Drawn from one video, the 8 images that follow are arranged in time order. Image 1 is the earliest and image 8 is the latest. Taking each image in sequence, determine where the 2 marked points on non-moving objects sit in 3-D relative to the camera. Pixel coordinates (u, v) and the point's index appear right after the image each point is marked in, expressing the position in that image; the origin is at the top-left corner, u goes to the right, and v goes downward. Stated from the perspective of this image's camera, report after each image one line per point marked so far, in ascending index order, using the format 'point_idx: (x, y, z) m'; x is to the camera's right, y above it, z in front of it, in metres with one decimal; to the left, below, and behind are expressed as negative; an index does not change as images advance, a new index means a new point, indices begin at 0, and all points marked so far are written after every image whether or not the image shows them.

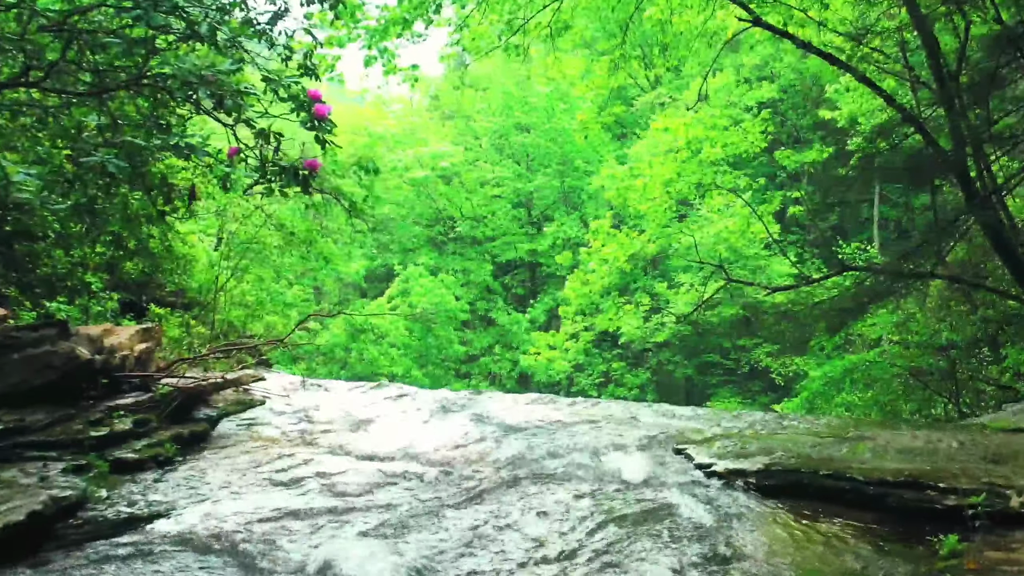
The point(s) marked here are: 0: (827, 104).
0: (+7.0, +4.0, +15.2) m
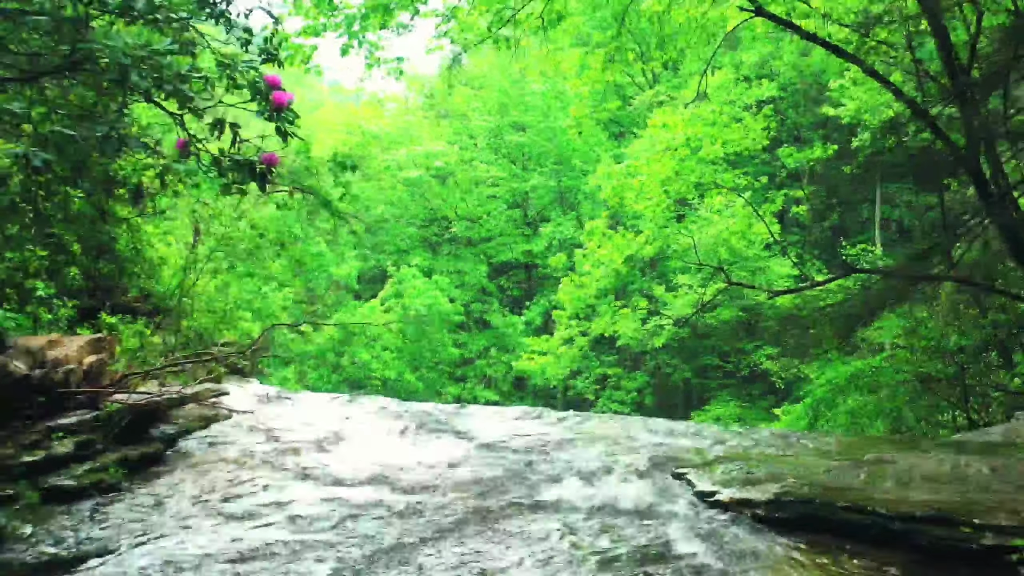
0: (+6.8, +3.9, +15.0) m
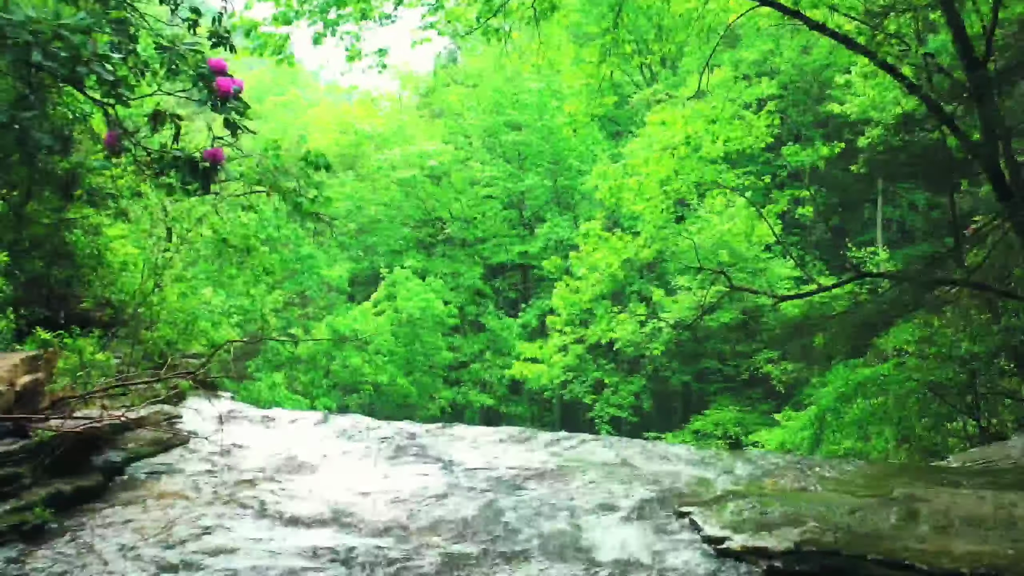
0: (+6.7, +3.9, +14.6) m
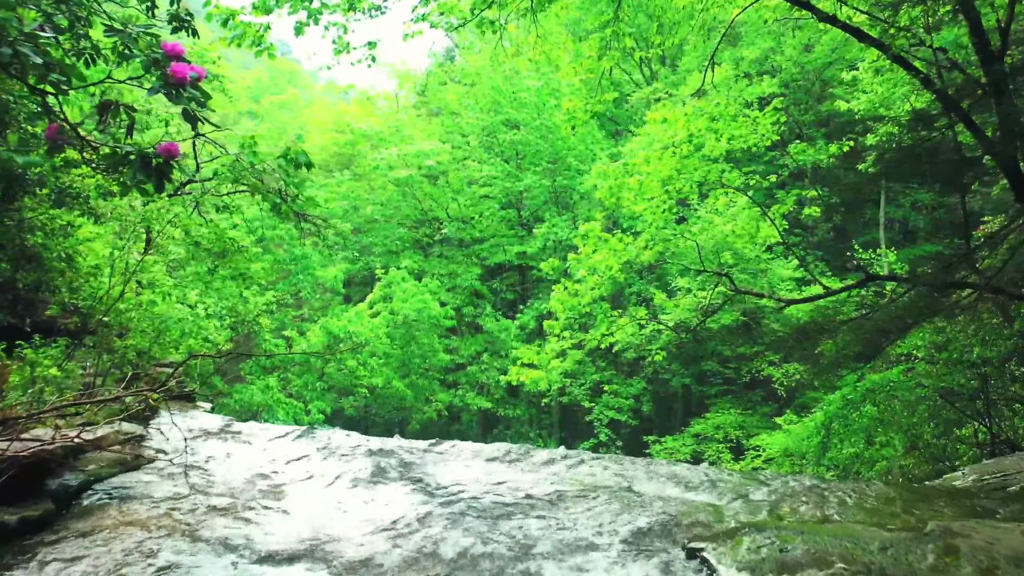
0: (+6.7, +3.9, +14.4) m
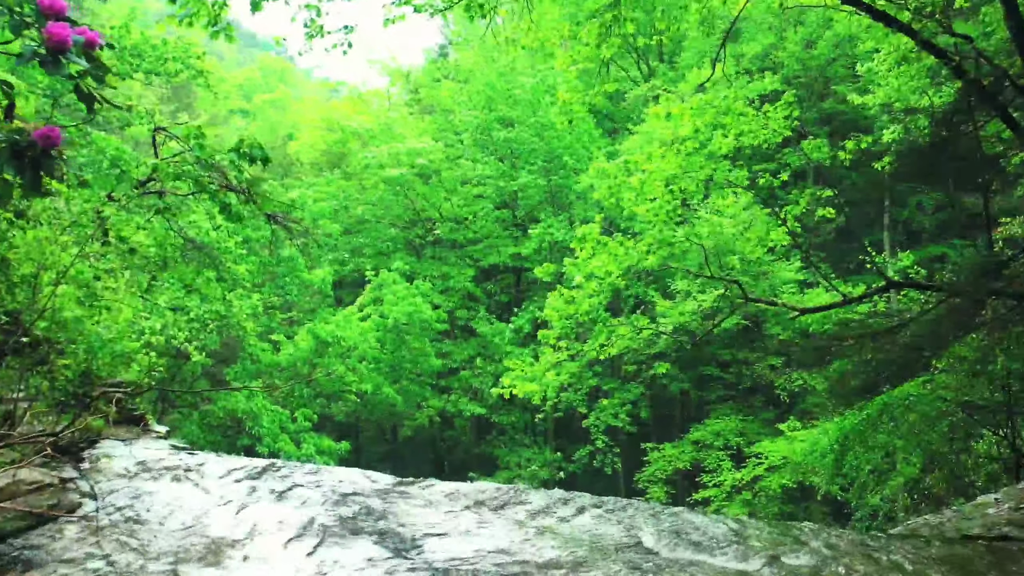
0: (+6.6, +3.8, +13.9) m
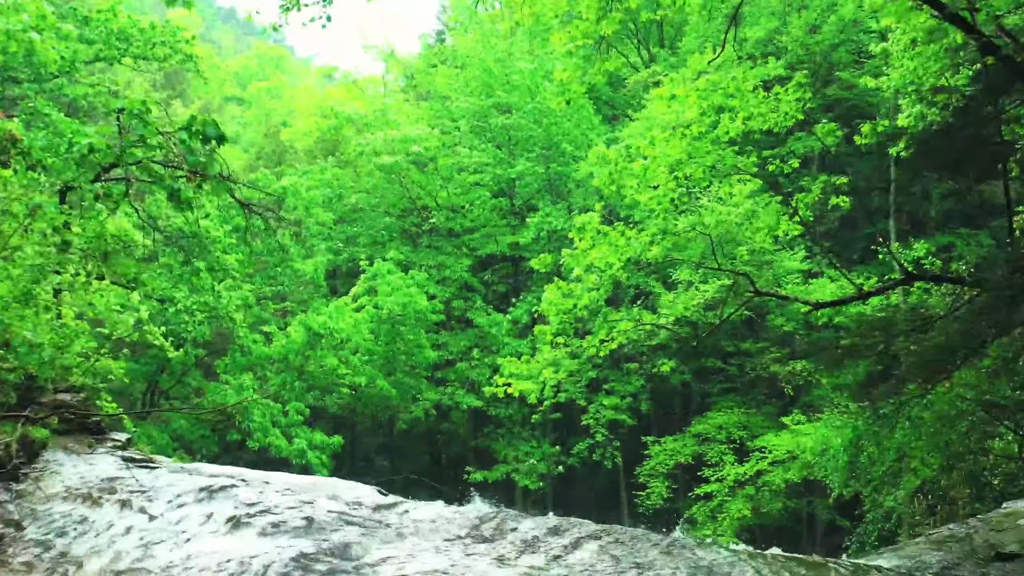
0: (+6.5, +4.0, +13.5) m
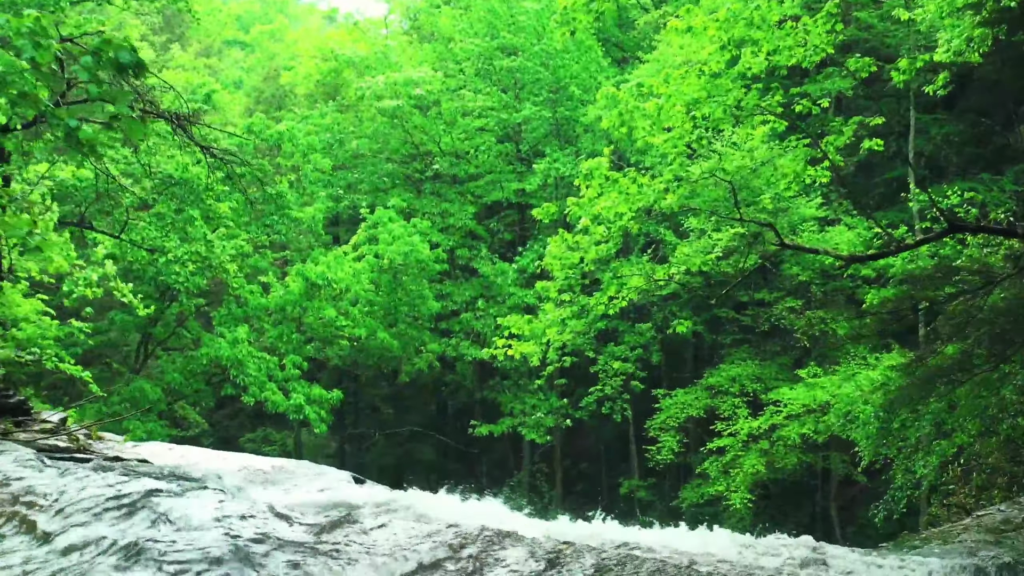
0: (+6.6, +4.9, +12.7) m
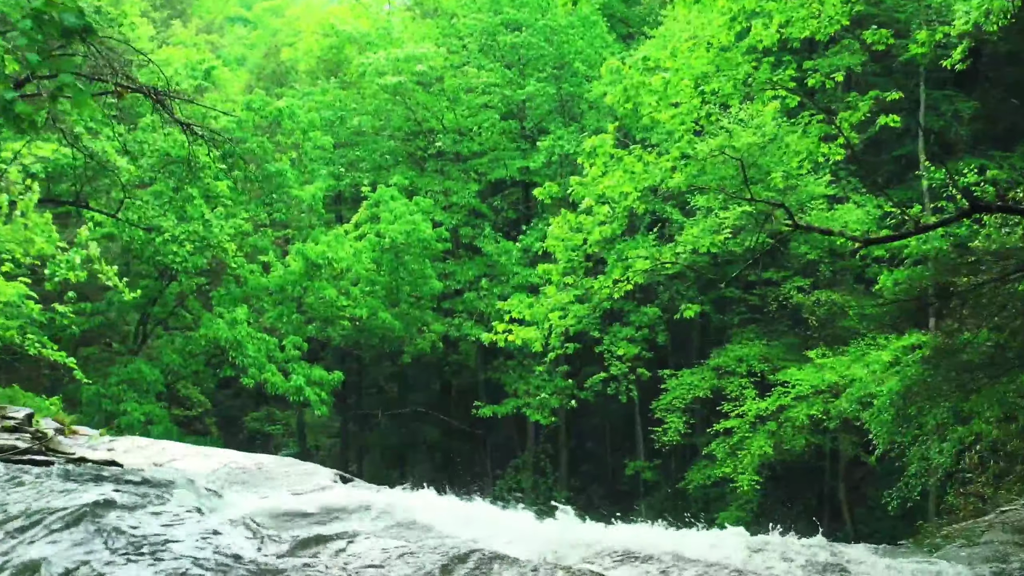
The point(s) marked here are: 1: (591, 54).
0: (+6.6, +5.3, +12.3) m
1: (+1.6, +4.8, +14.2) m
